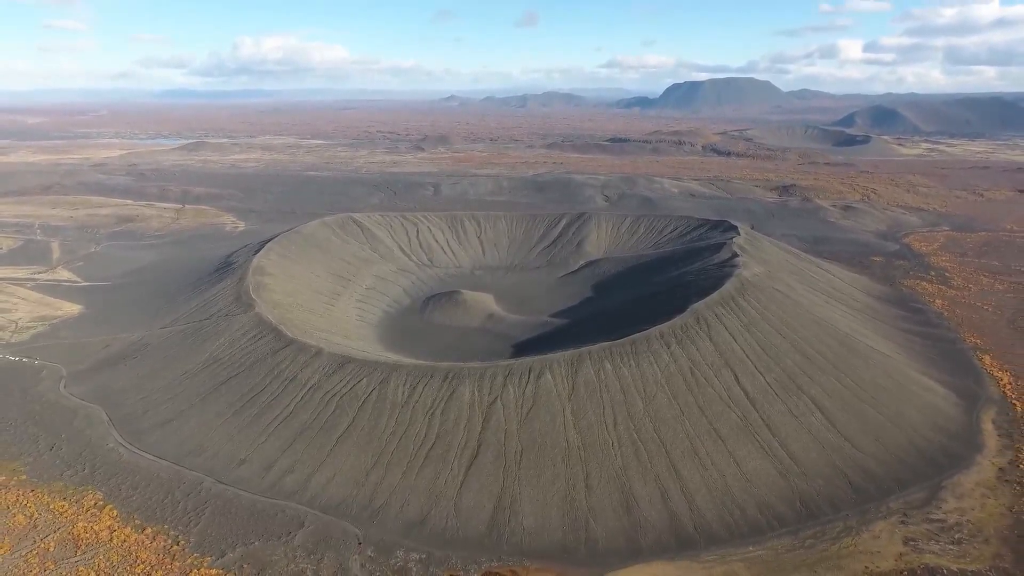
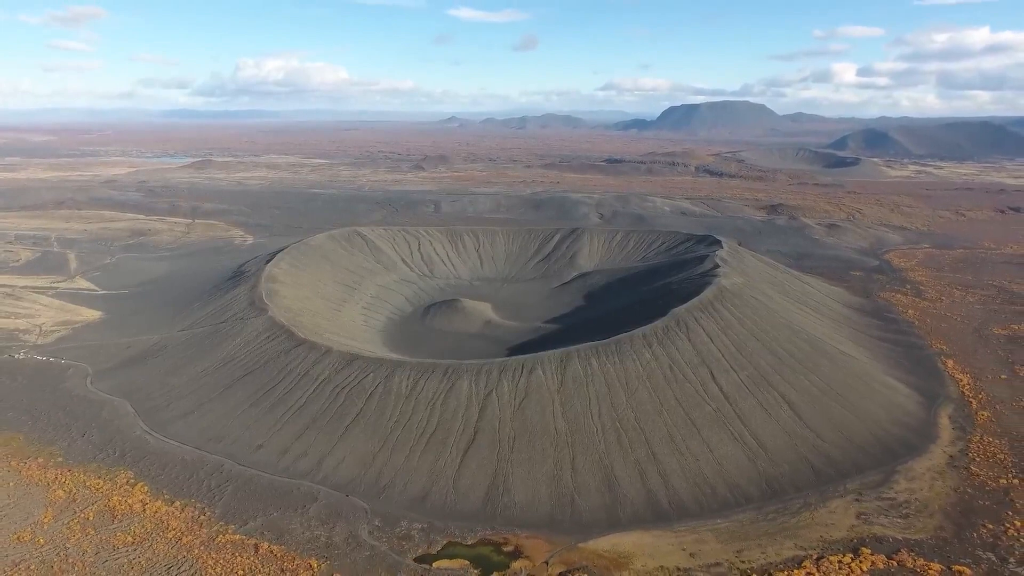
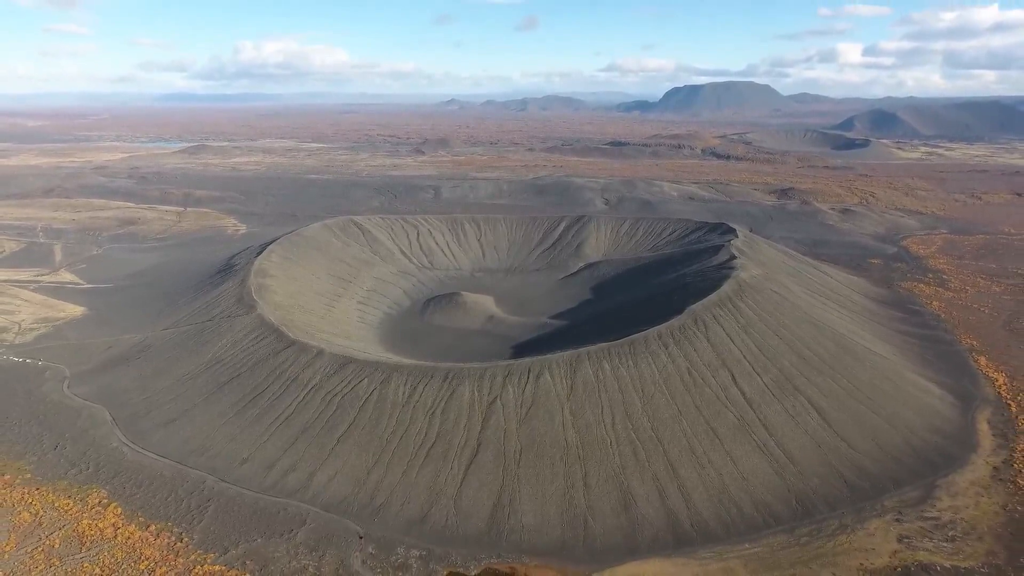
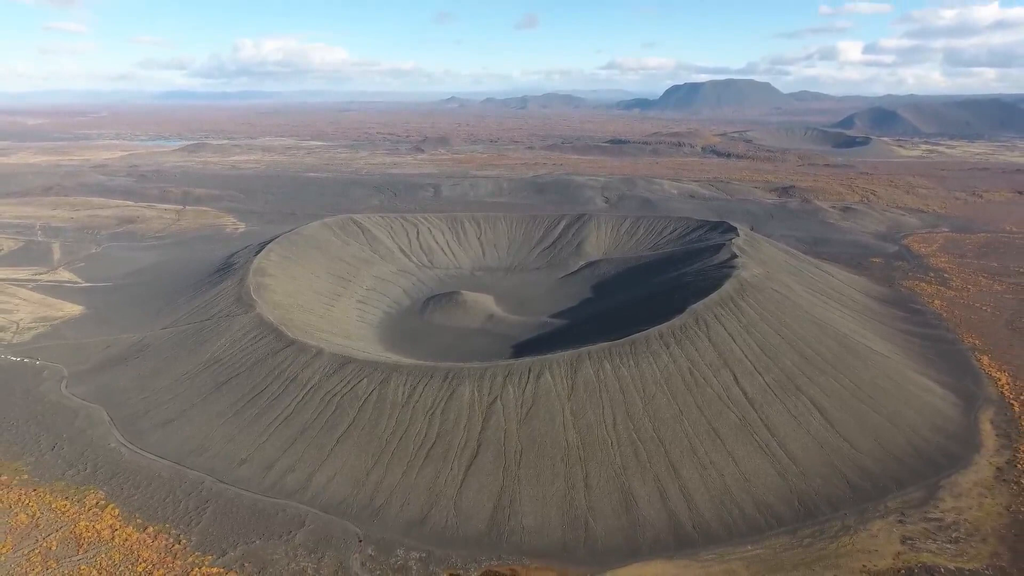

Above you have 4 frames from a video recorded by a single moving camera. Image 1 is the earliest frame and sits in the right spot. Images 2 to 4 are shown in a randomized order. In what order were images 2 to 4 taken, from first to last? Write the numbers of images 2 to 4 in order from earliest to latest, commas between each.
4, 3, 2
